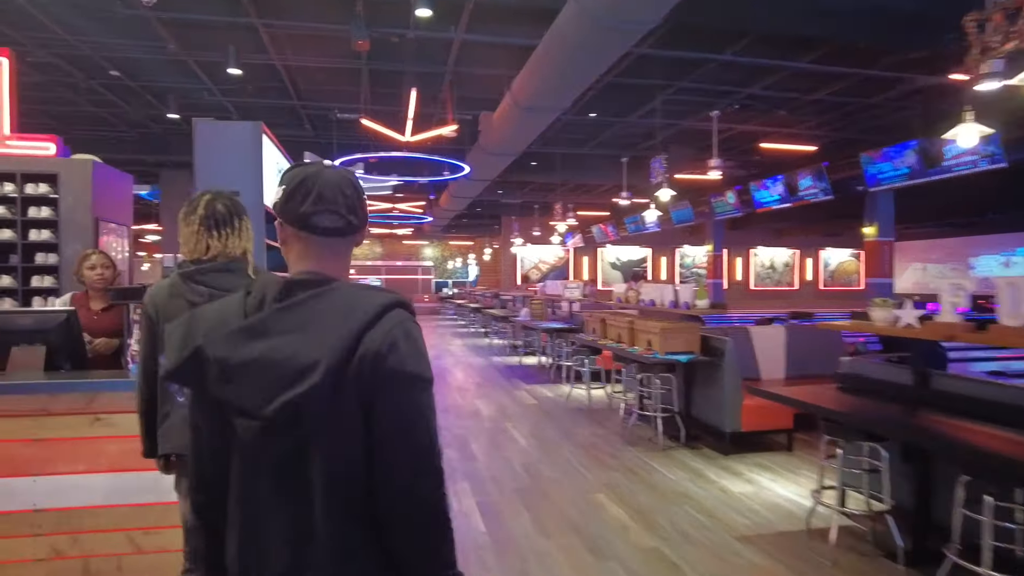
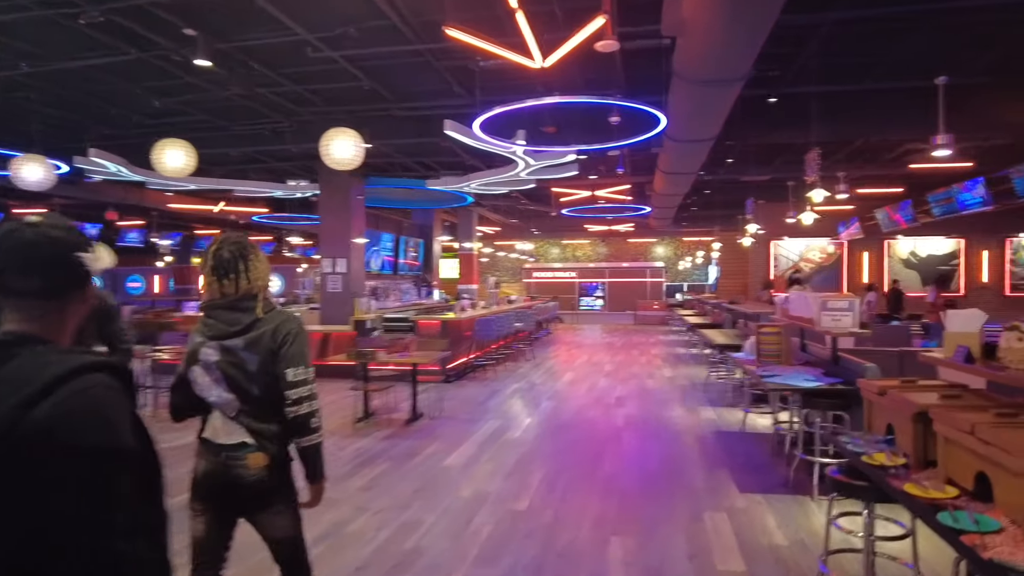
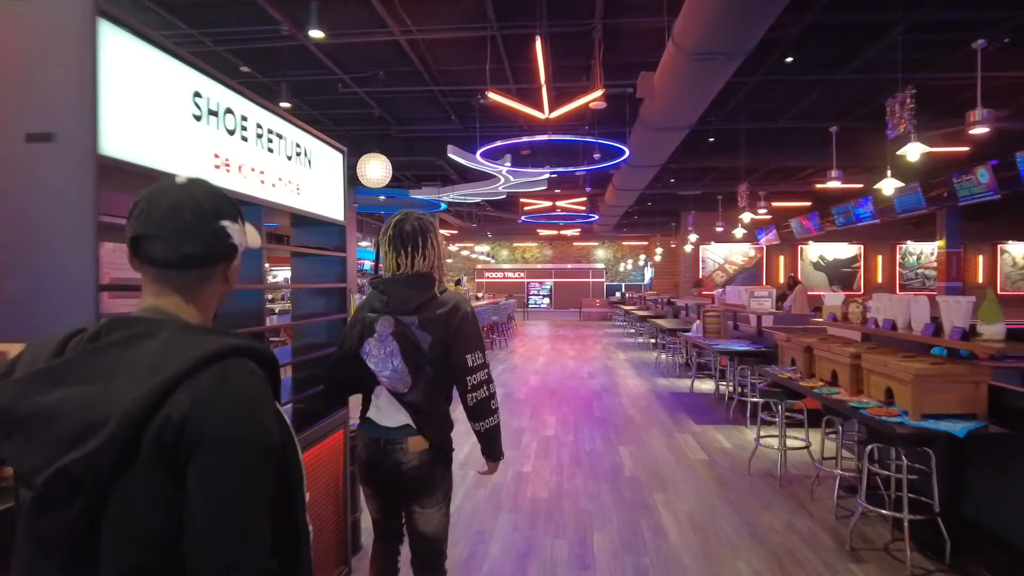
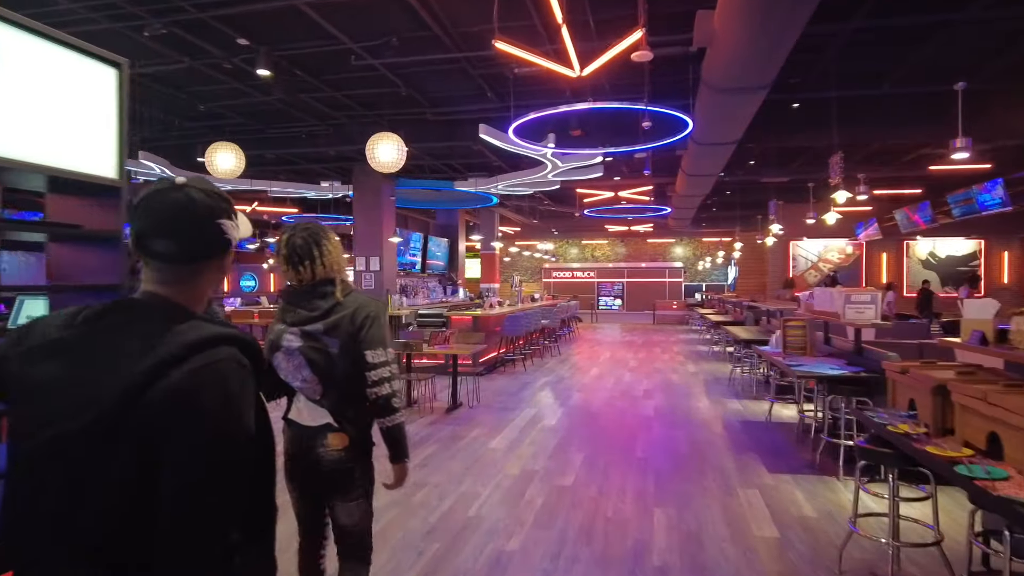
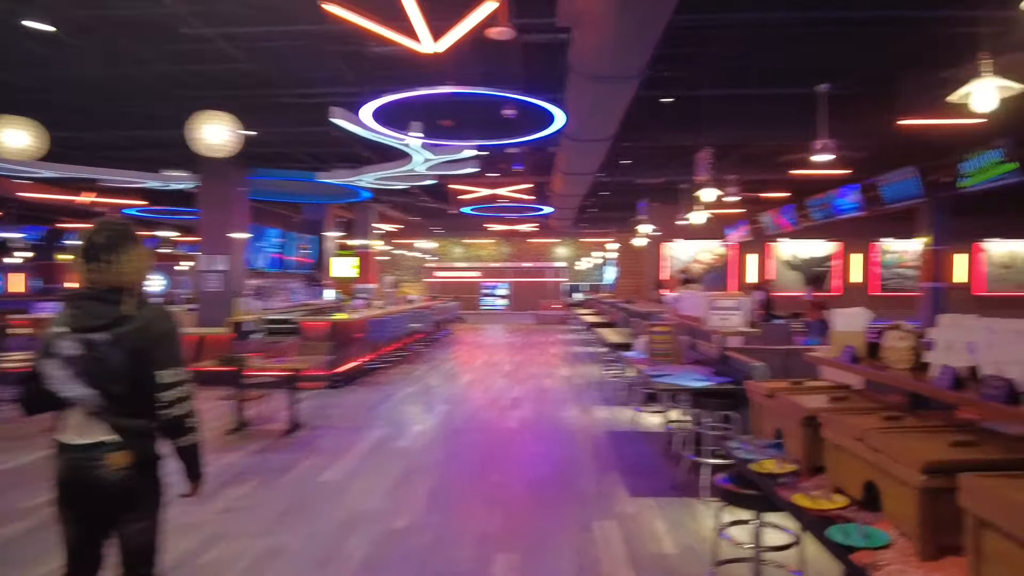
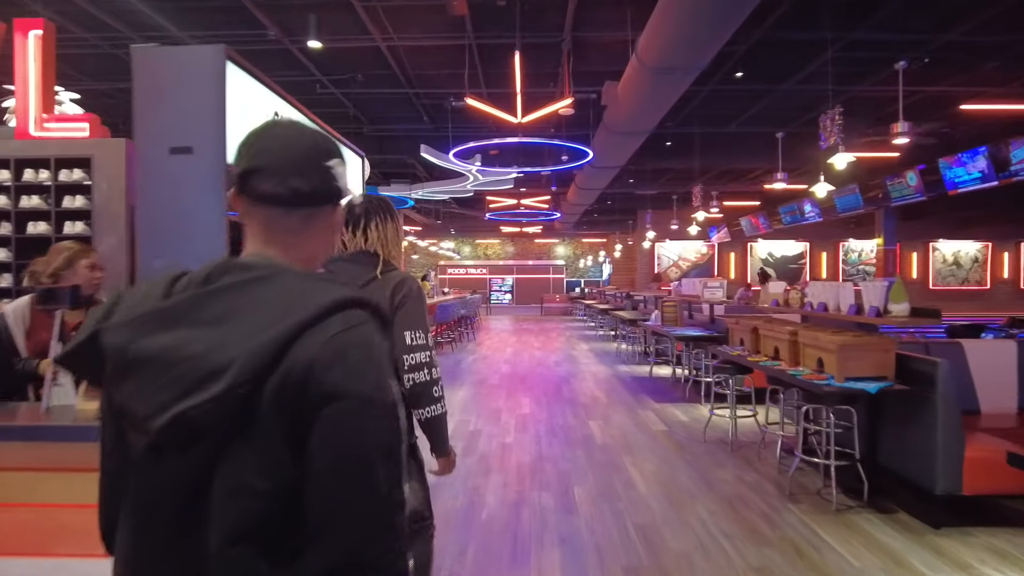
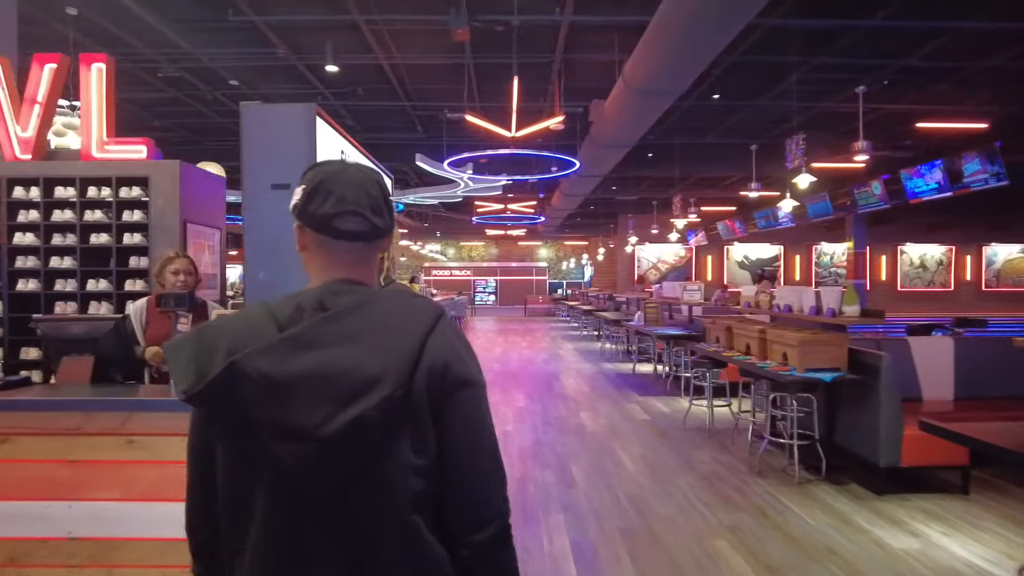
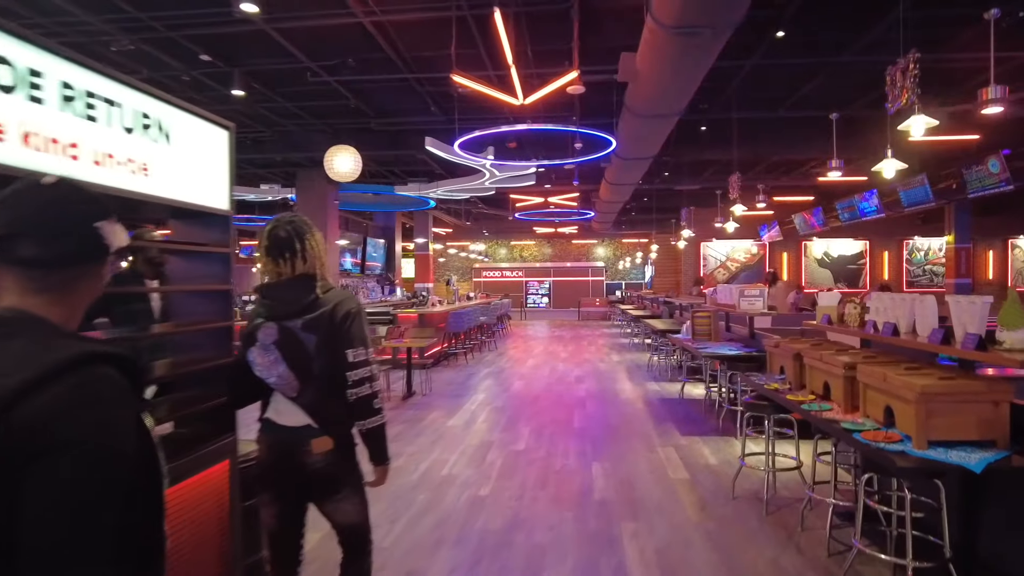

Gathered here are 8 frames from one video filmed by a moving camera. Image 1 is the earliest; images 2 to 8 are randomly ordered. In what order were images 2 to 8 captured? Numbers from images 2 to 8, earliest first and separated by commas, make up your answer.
7, 6, 3, 8, 4, 2, 5
